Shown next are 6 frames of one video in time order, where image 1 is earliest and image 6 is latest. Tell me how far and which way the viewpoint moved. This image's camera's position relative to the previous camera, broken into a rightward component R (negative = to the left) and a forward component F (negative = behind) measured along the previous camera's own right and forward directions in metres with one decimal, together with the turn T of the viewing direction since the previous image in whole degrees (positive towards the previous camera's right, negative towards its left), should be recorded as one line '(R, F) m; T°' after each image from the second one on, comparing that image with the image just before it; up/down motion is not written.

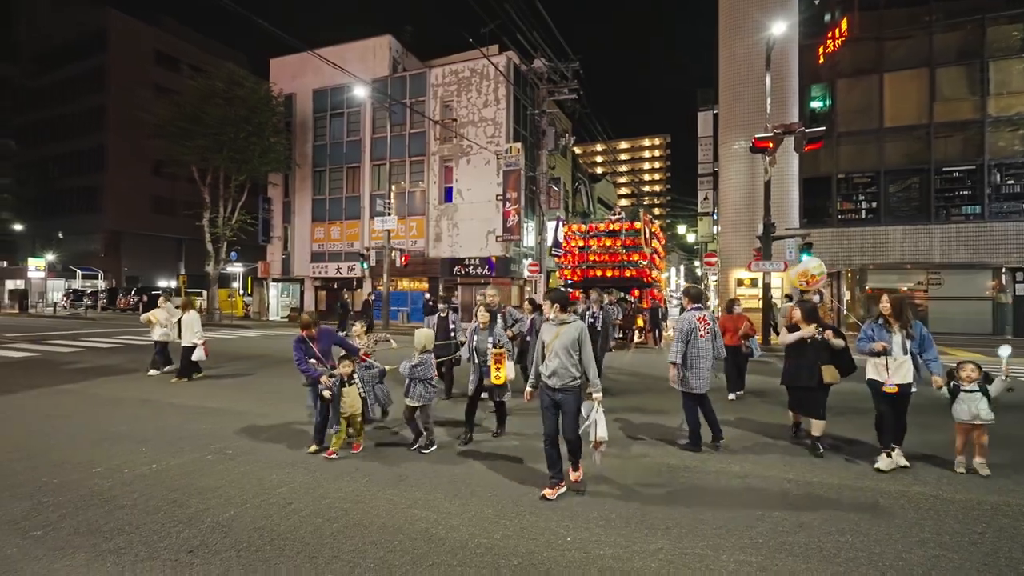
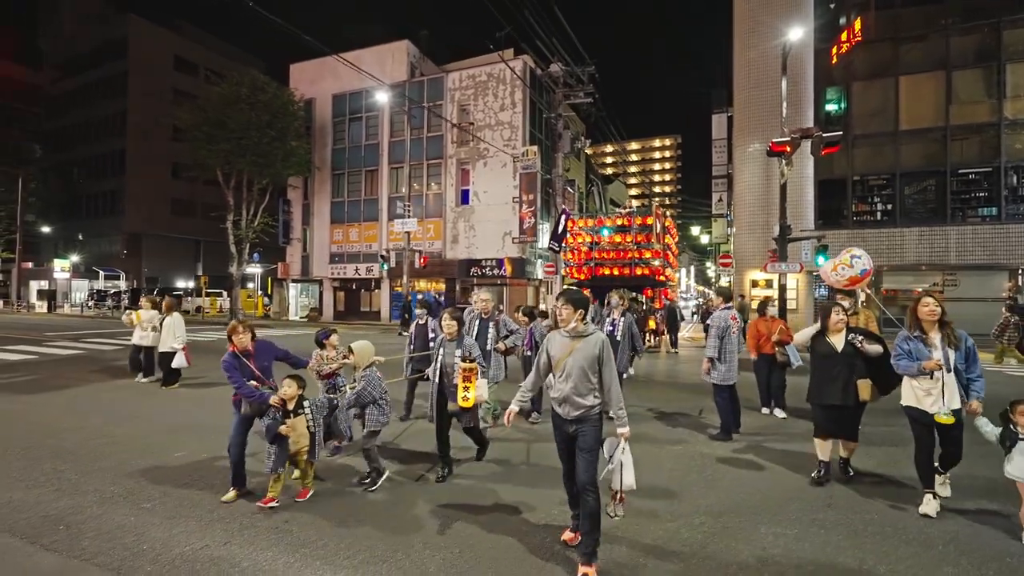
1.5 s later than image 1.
(-0.4, -0.4) m; -1°
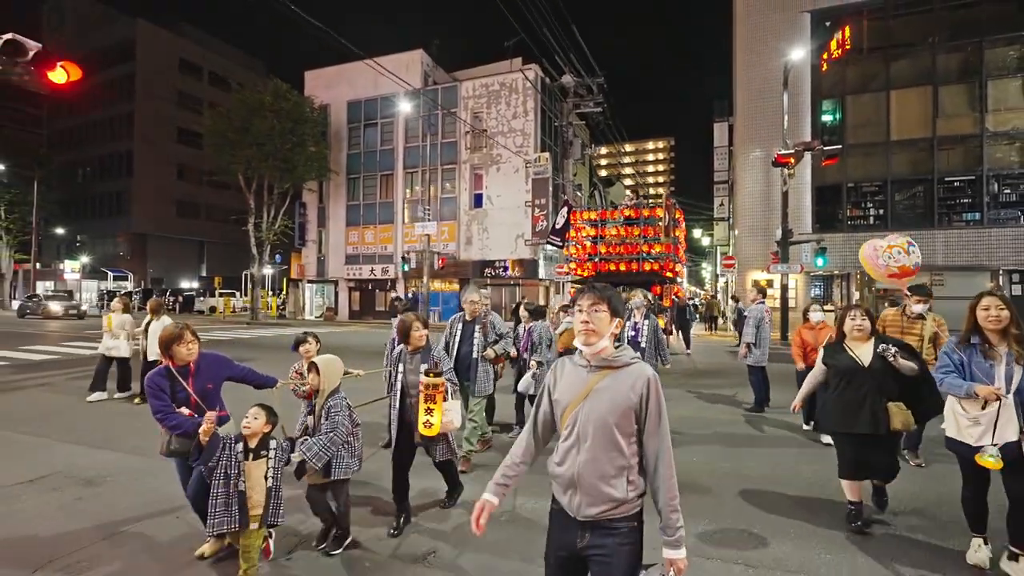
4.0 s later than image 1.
(-1.0, -1.1) m; +1°
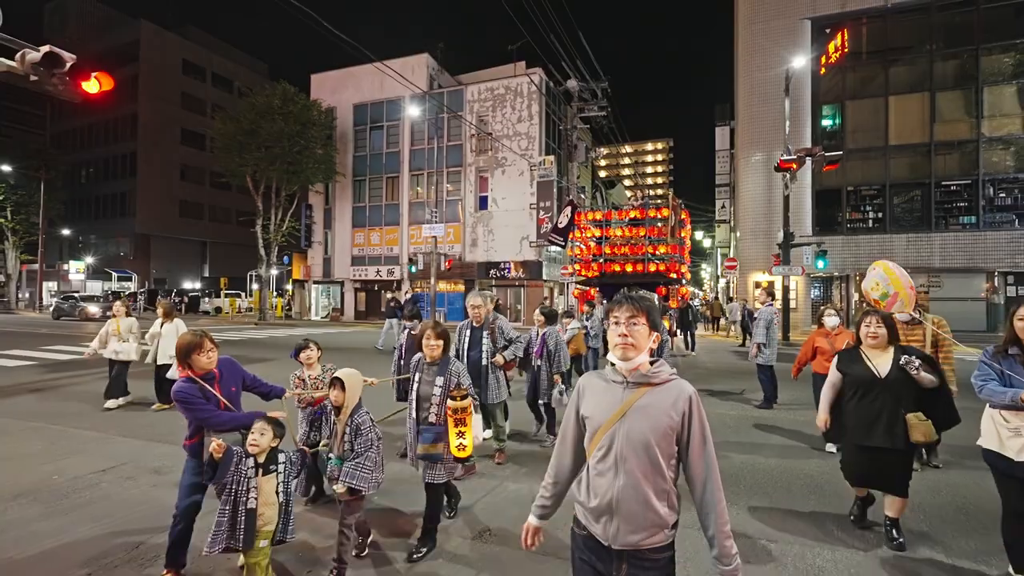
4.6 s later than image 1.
(-0.3, -0.4) m; 0°
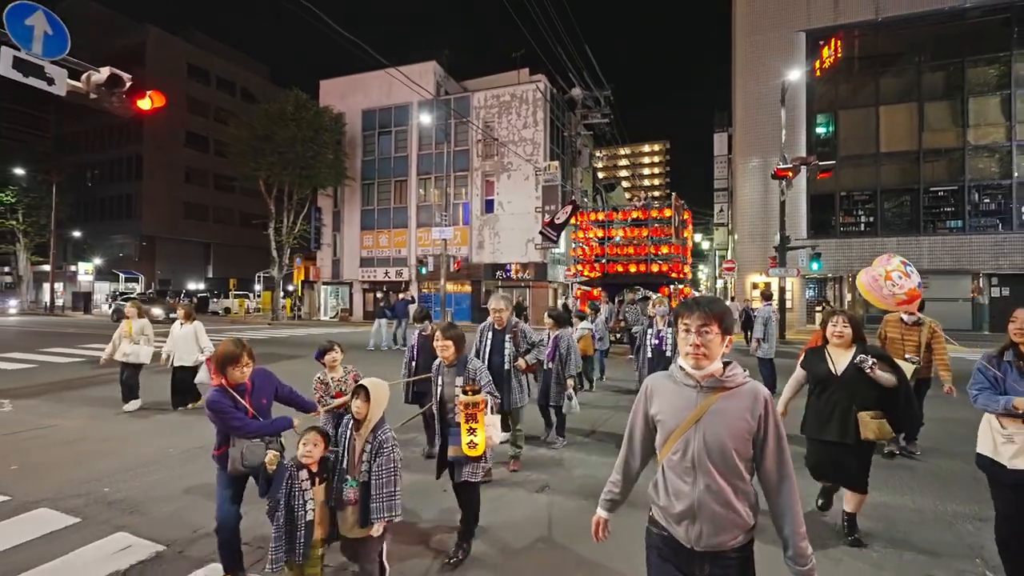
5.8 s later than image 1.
(-0.5, -0.8) m; 0°
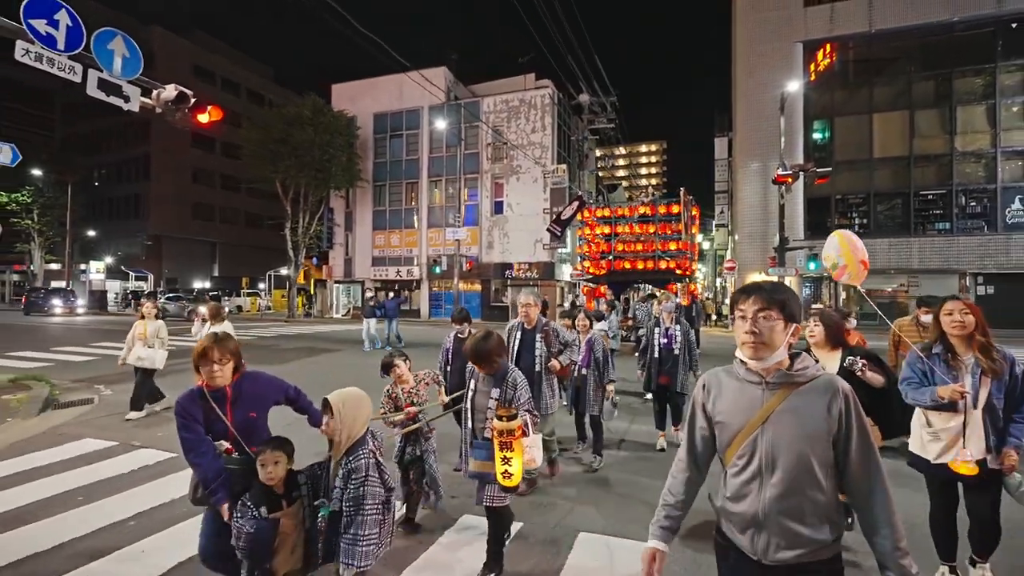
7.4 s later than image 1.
(-0.7, -1.0) m; +1°
